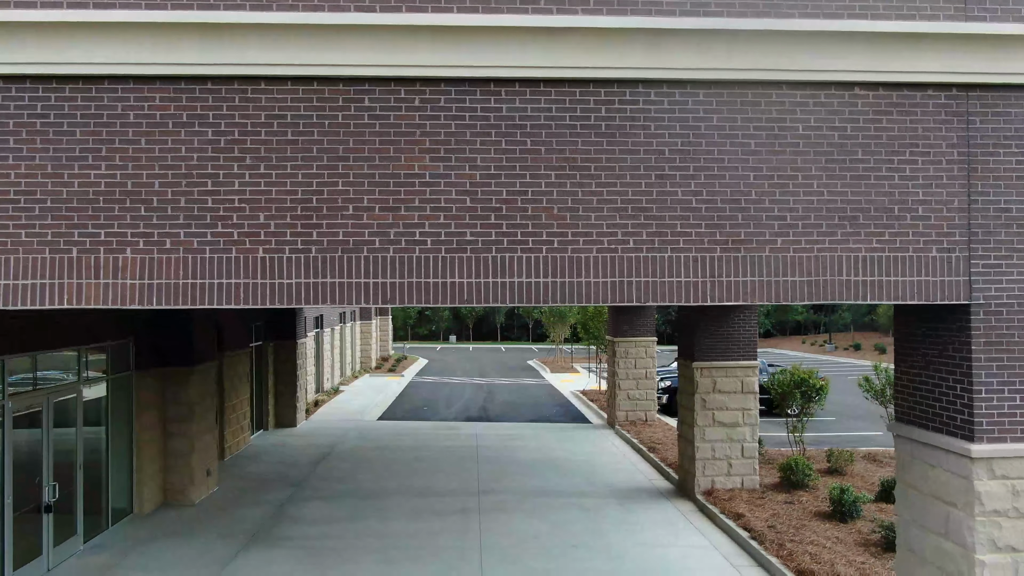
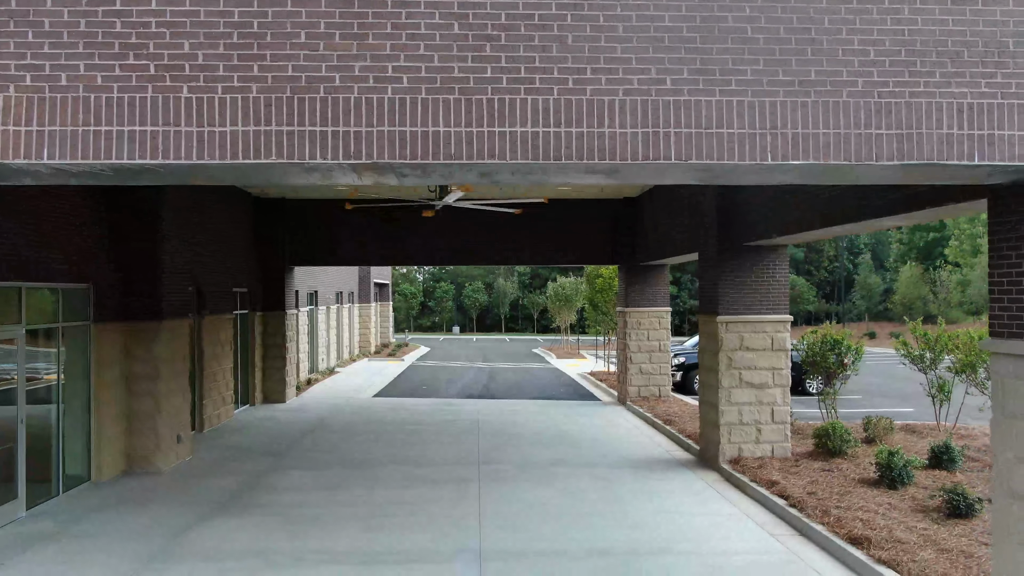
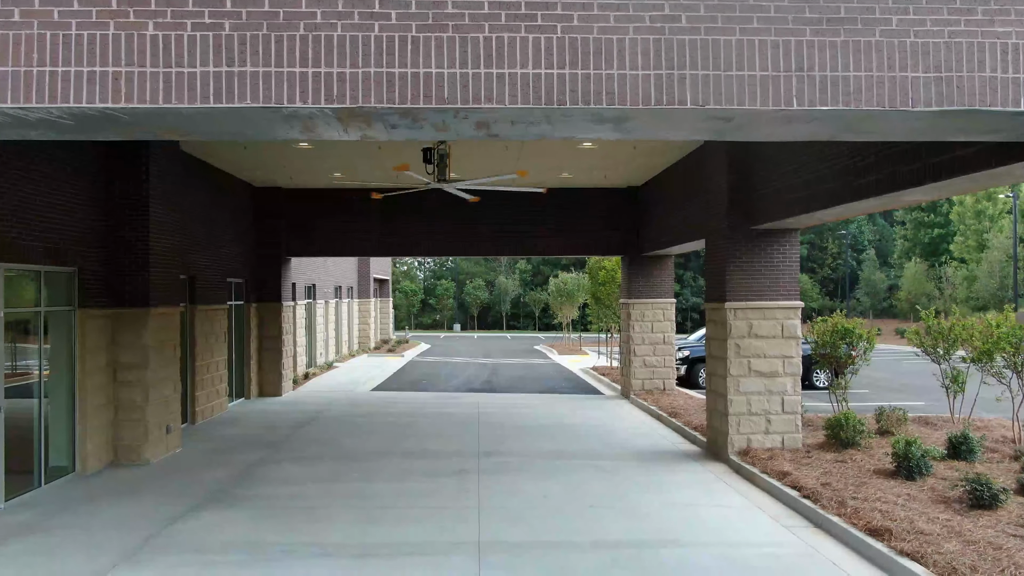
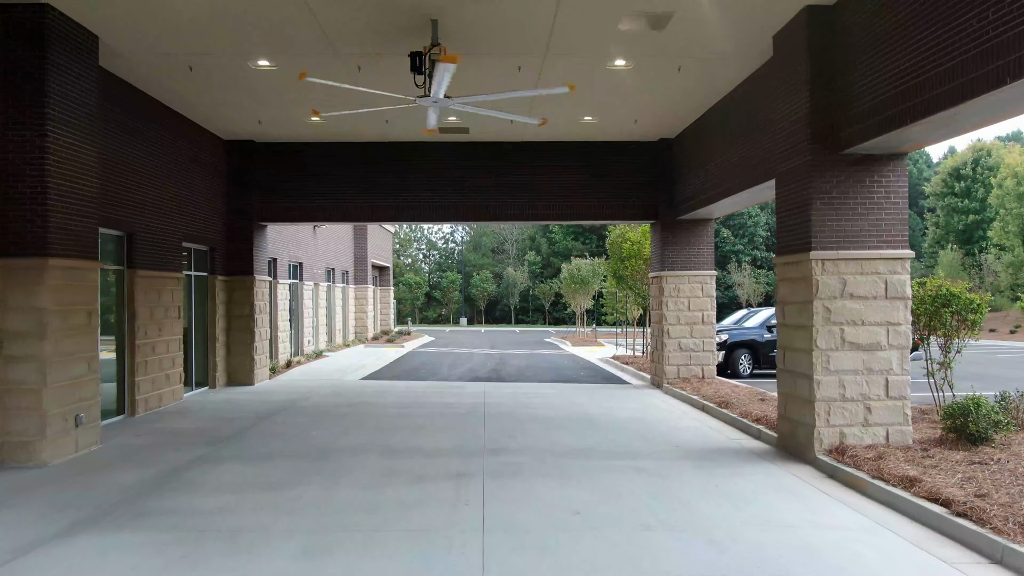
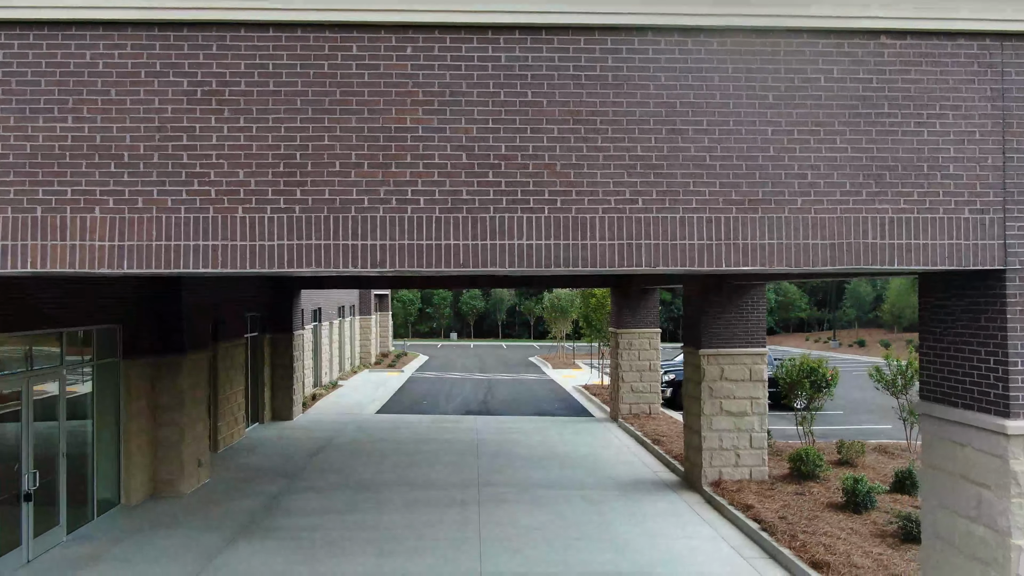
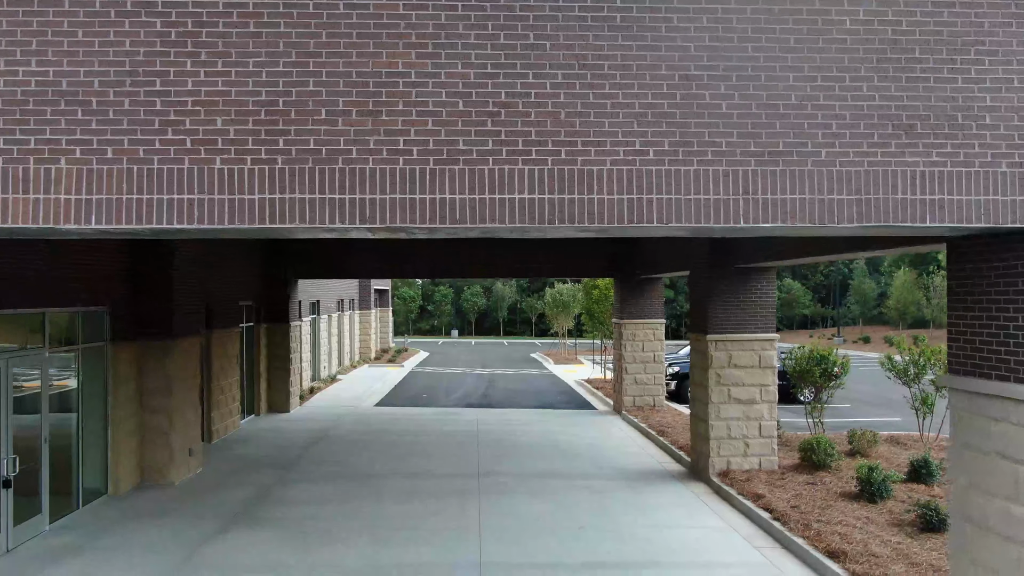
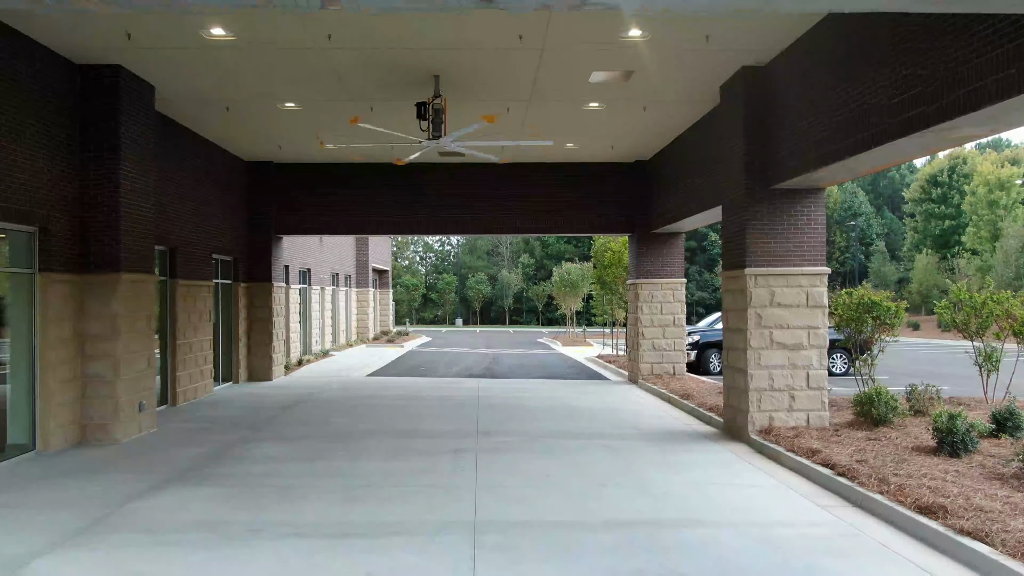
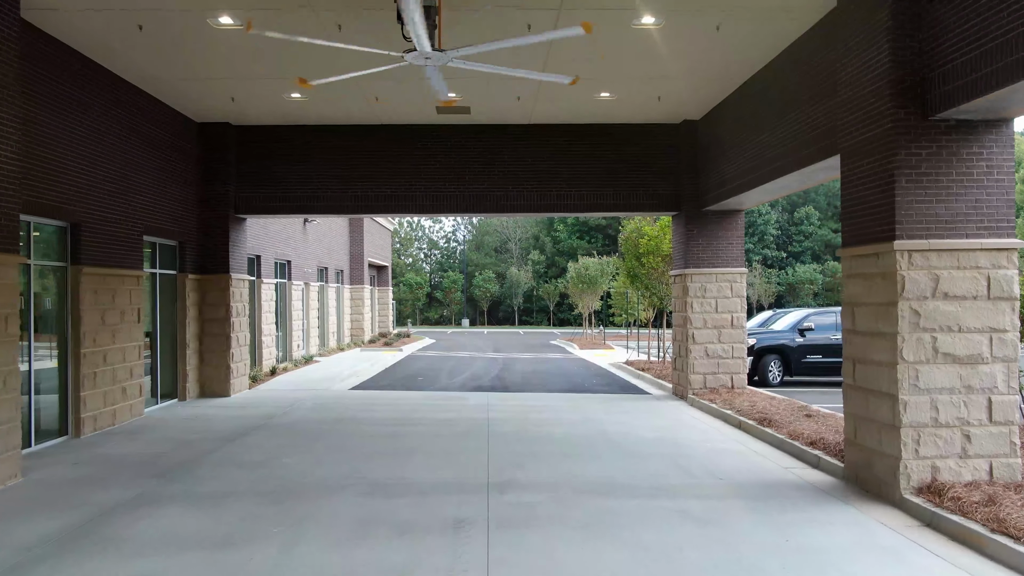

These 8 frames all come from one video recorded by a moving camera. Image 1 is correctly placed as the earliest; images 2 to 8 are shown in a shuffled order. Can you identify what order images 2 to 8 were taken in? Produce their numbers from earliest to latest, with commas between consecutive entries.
5, 6, 2, 3, 7, 4, 8
